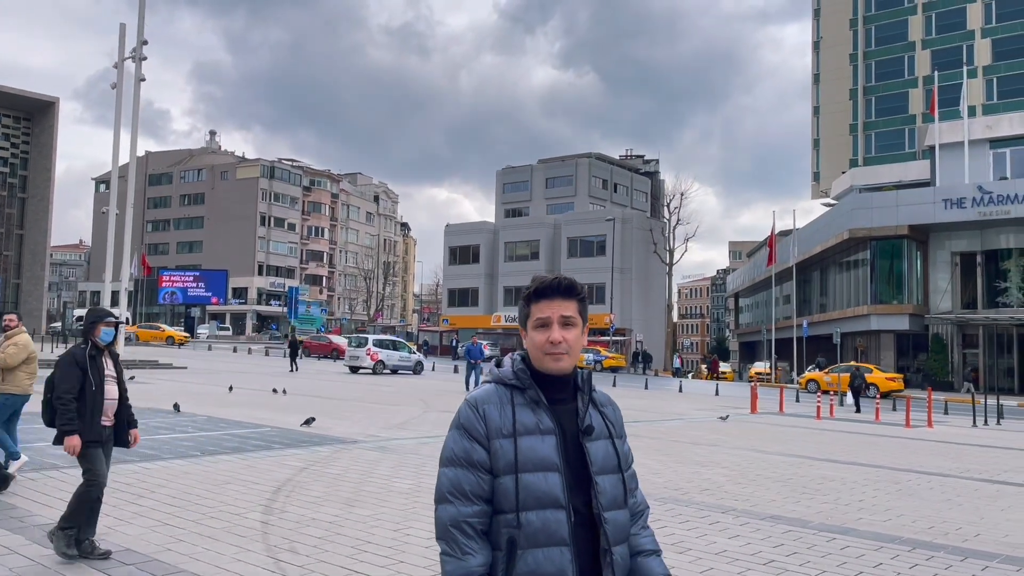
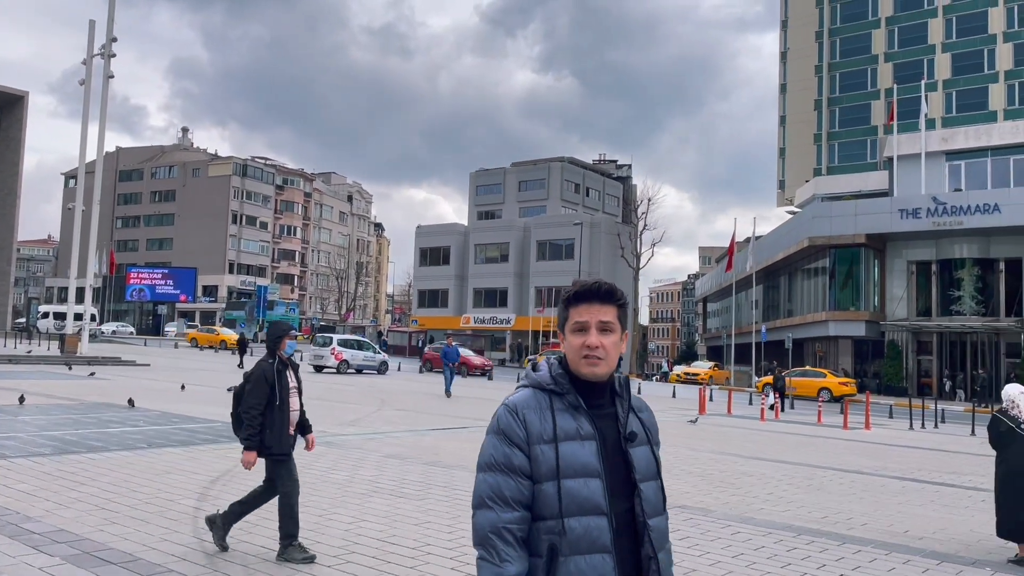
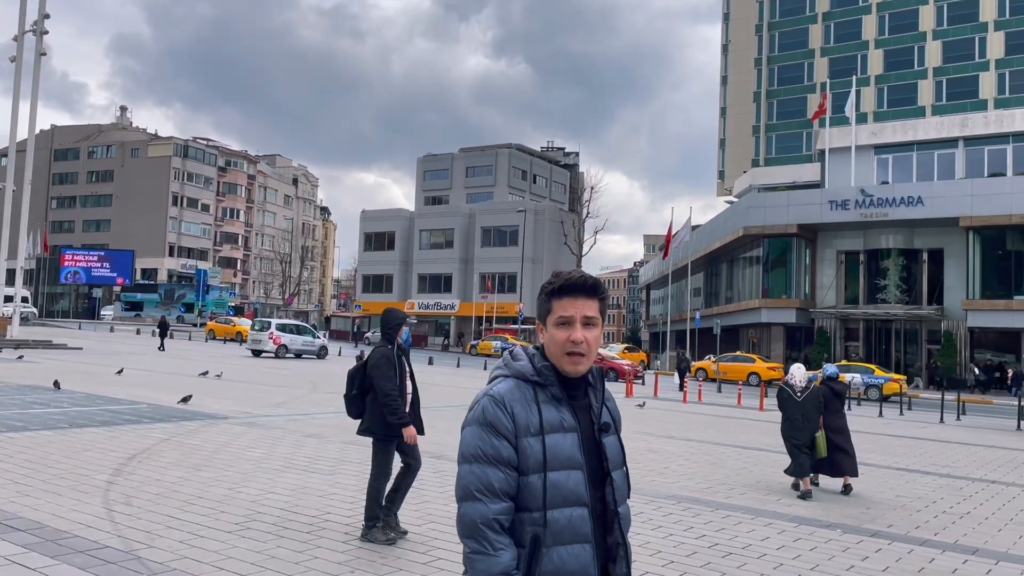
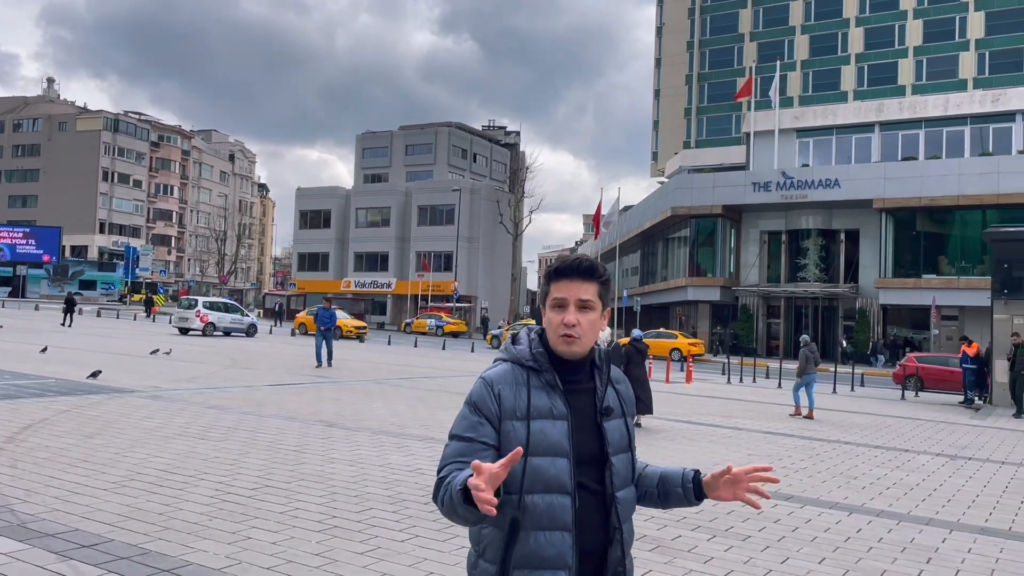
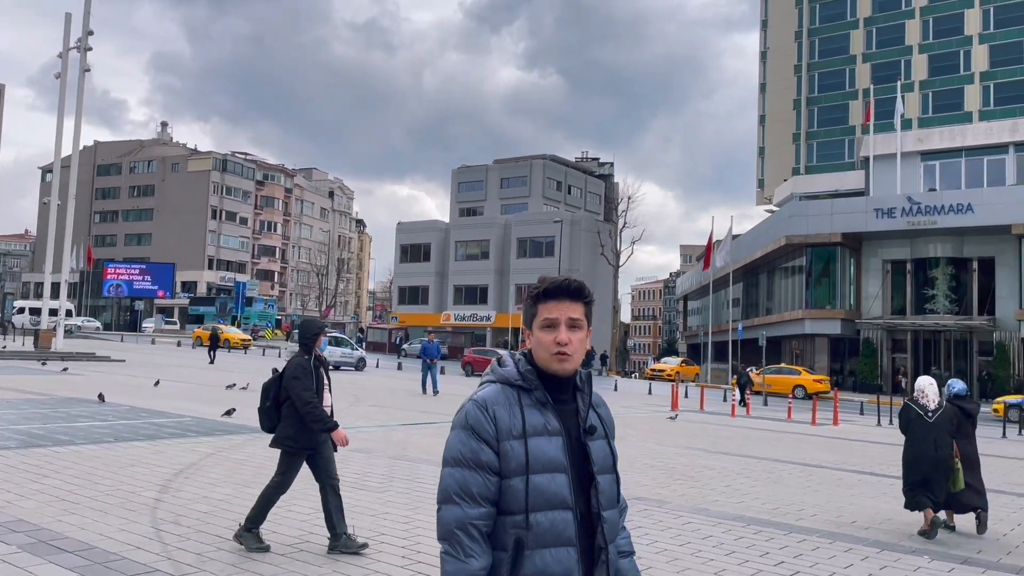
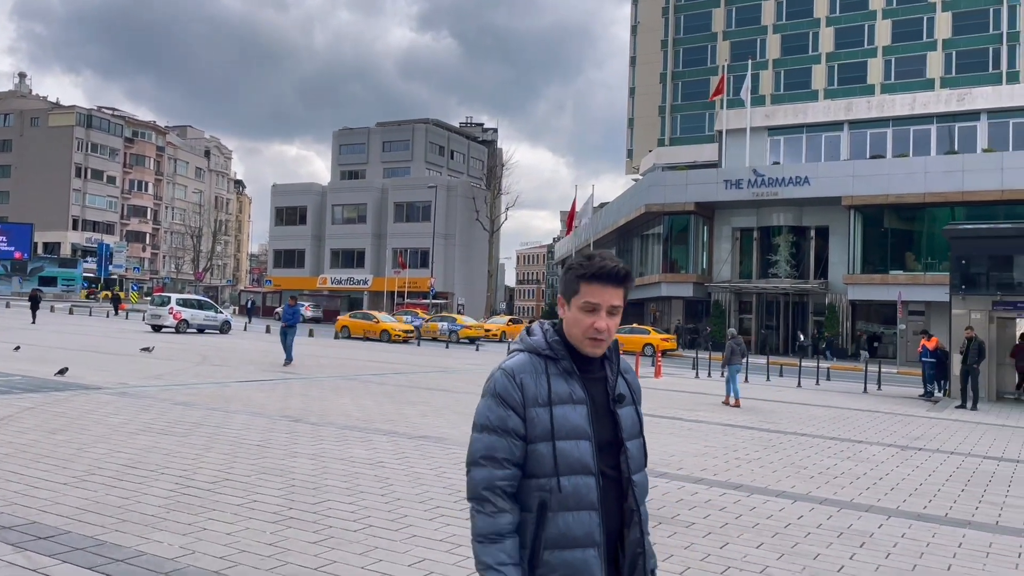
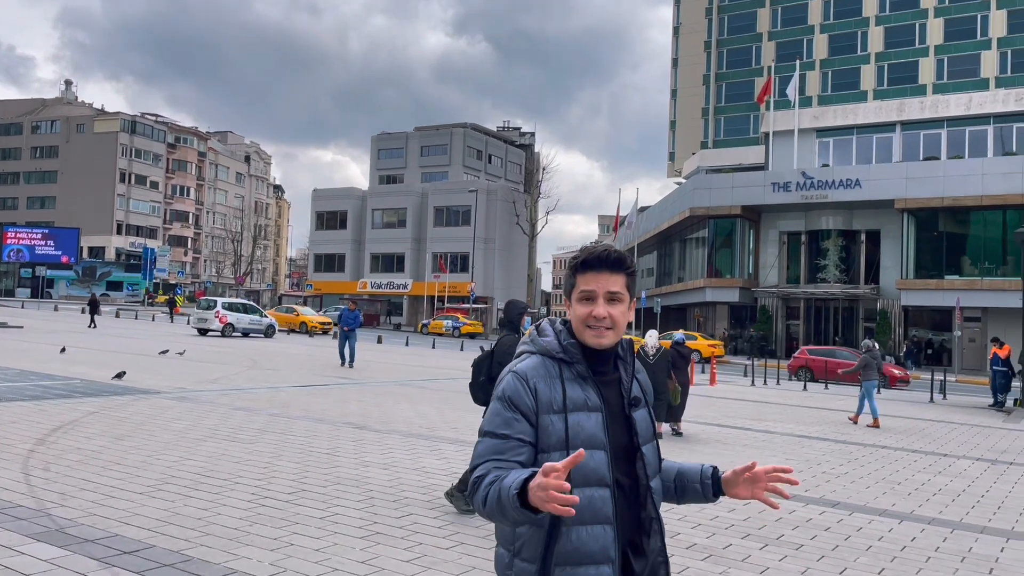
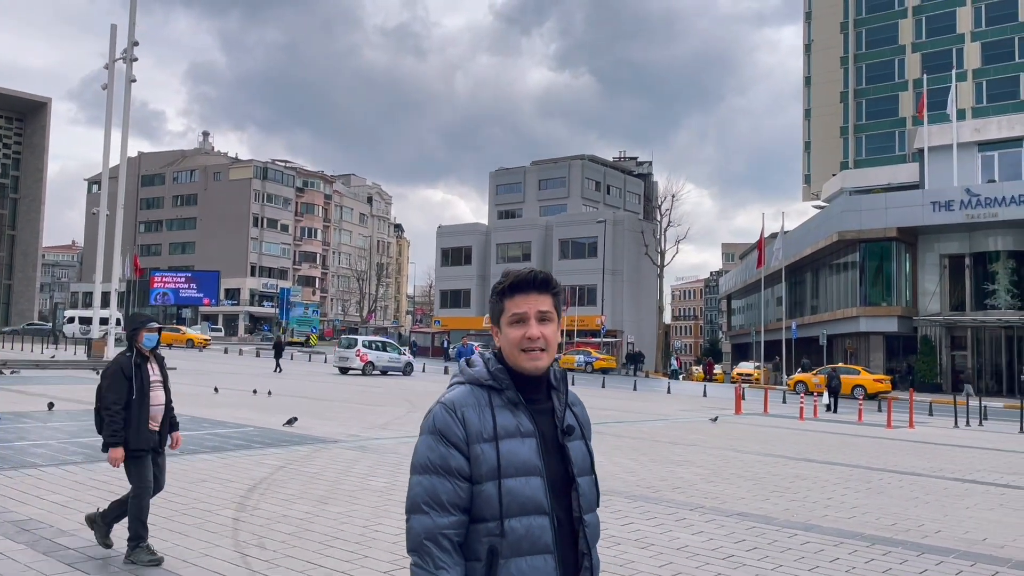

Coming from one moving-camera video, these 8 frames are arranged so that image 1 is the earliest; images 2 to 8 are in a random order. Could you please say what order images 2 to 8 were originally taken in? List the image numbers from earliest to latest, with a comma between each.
8, 2, 5, 3, 7, 4, 6
